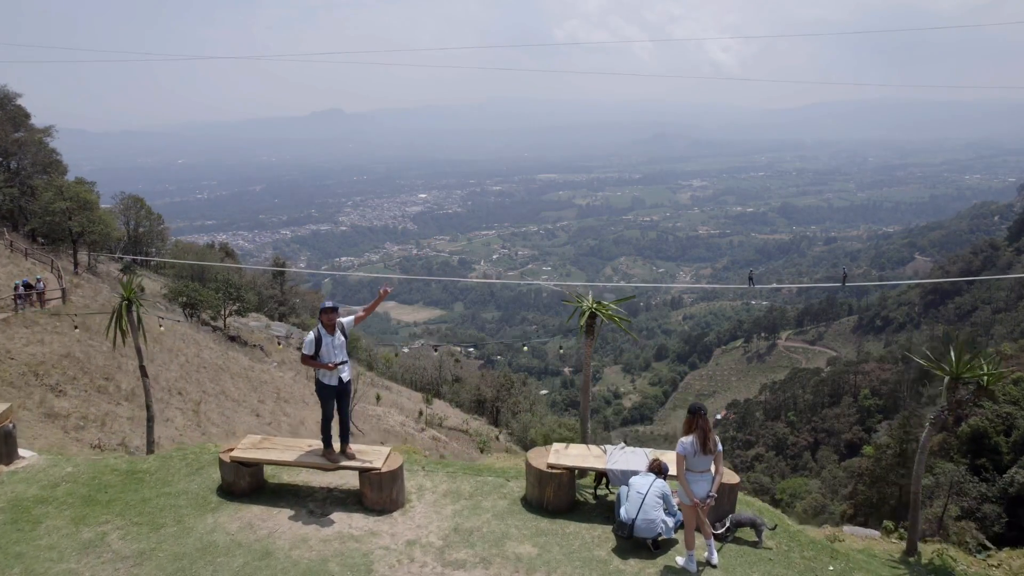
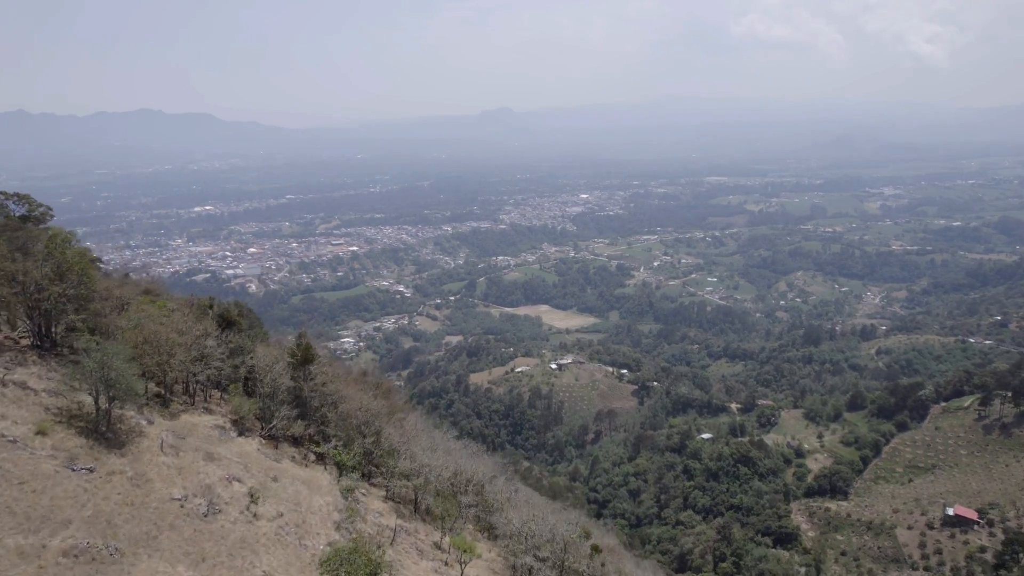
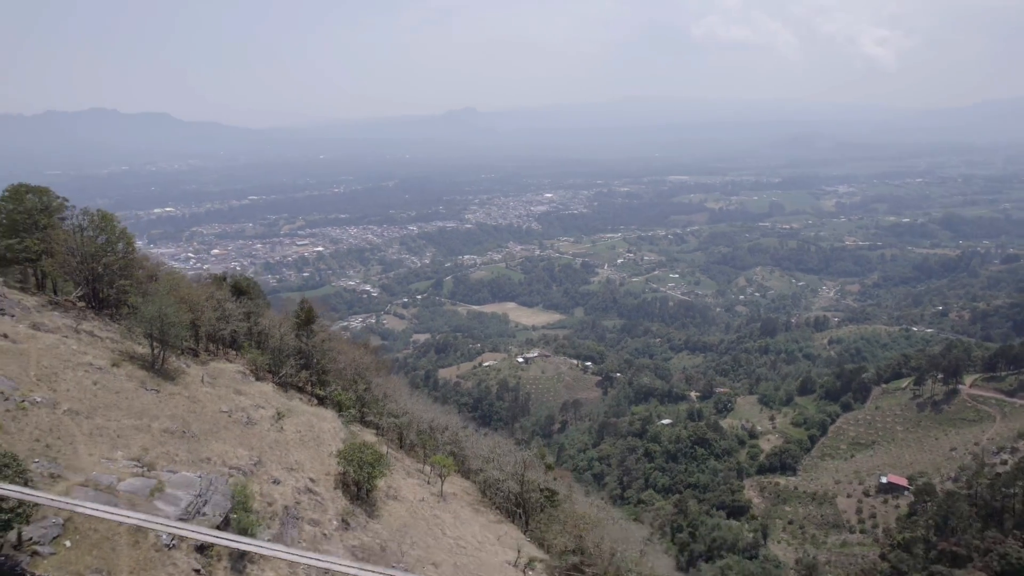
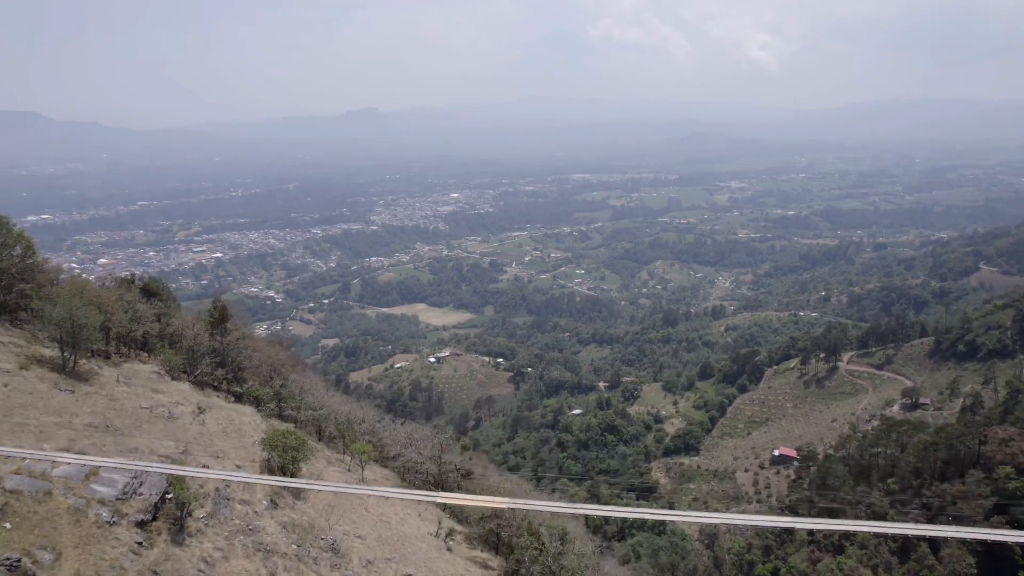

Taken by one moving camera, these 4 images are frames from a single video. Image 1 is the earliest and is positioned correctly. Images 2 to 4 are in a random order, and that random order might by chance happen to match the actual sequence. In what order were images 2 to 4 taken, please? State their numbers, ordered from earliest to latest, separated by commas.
4, 3, 2
